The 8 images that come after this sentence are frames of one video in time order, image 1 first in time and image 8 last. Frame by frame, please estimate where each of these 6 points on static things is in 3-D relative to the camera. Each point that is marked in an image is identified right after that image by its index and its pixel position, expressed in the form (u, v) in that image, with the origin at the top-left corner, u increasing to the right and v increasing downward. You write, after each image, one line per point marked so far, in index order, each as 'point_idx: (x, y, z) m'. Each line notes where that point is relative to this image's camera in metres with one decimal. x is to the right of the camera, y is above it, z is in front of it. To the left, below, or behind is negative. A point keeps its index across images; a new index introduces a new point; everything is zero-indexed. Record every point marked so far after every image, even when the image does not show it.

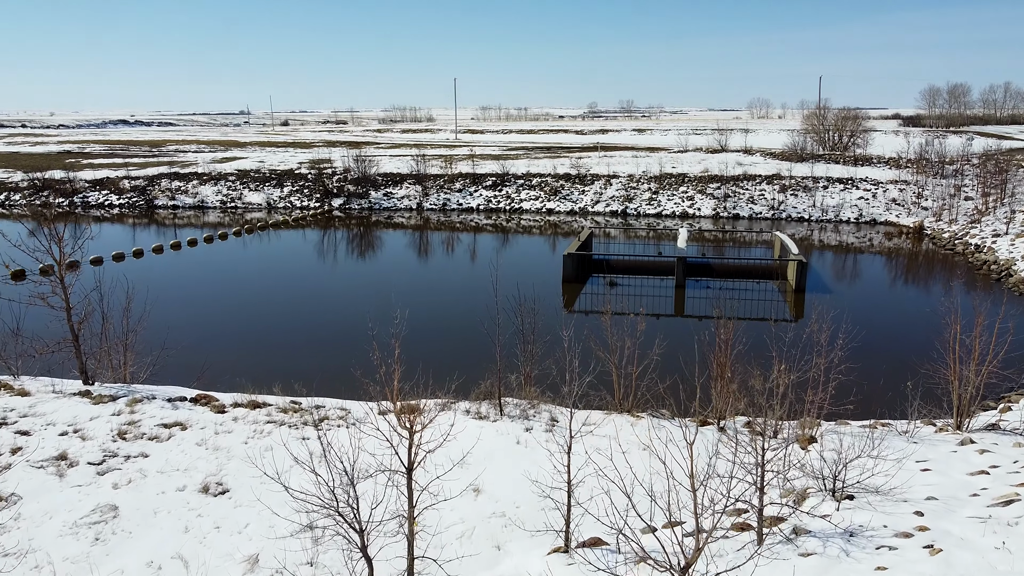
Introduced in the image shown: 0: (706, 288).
0: (+4.0, 0.0, +13.2) m
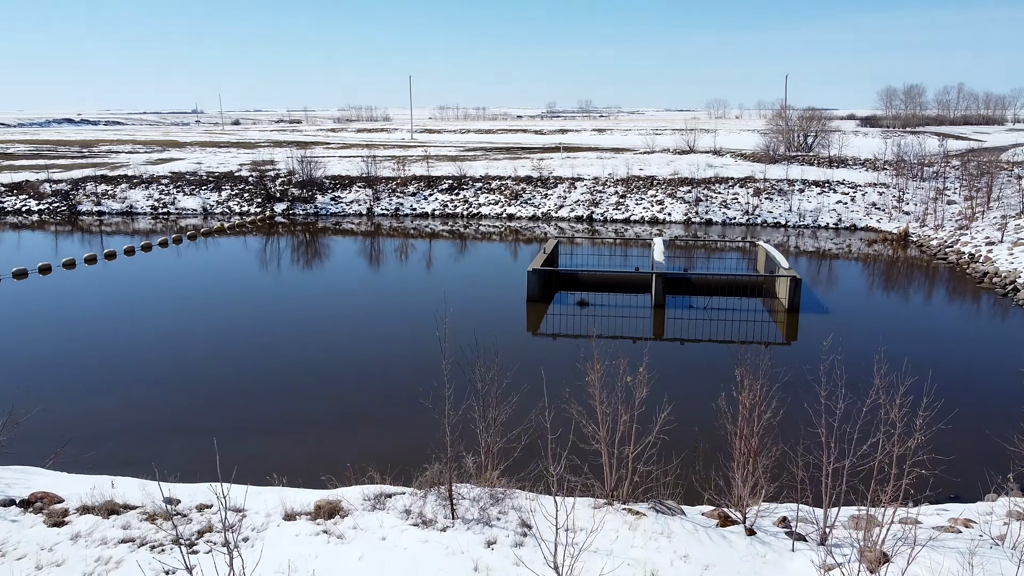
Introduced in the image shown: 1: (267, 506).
0: (+3.2, -0.3, +11.8) m
1: (-1.9, -1.7, +5.0) m
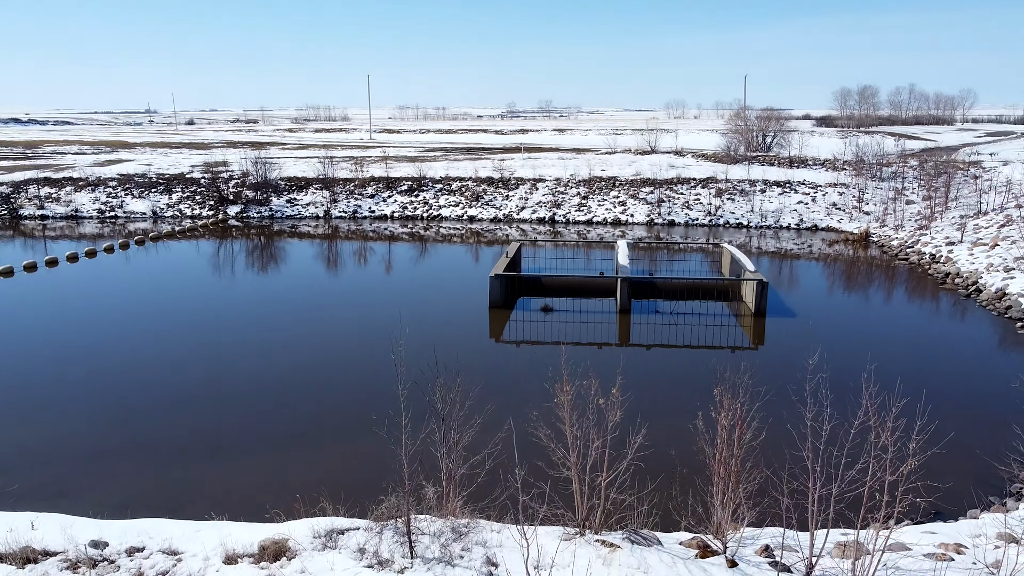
0: (+2.5, -0.4, +11.6) m
1: (-2.1, -1.8, +4.6) m
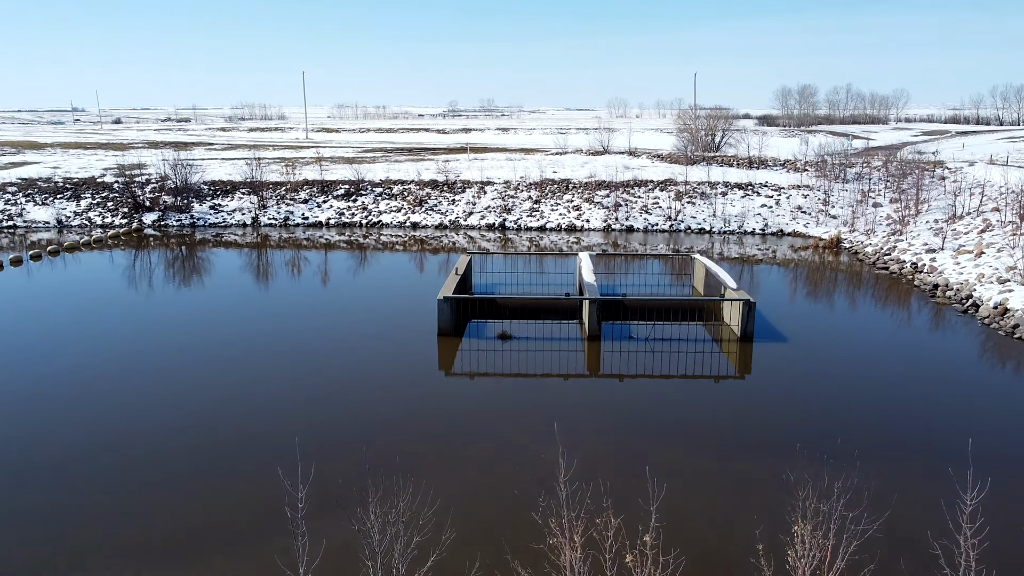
0: (+1.8, -0.7, +10.2) m
1: (-2.3, -2.2, +2.8) m
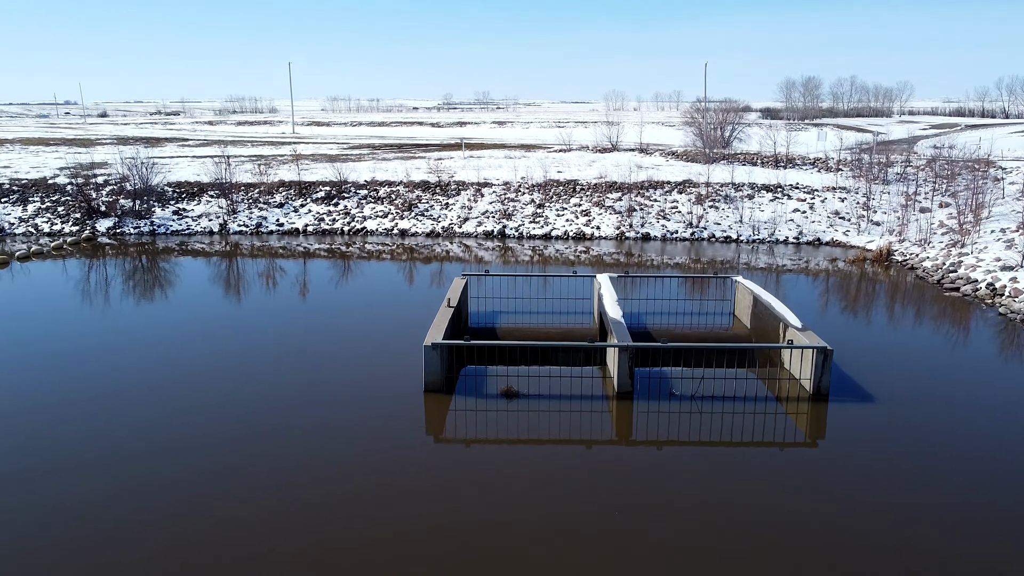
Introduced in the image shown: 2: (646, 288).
0: (+1.9, -1.2, +8.1) m
1: (-2.1, -2.8, +0.7) m
2: (+2.5, 0.0, +12.1) m
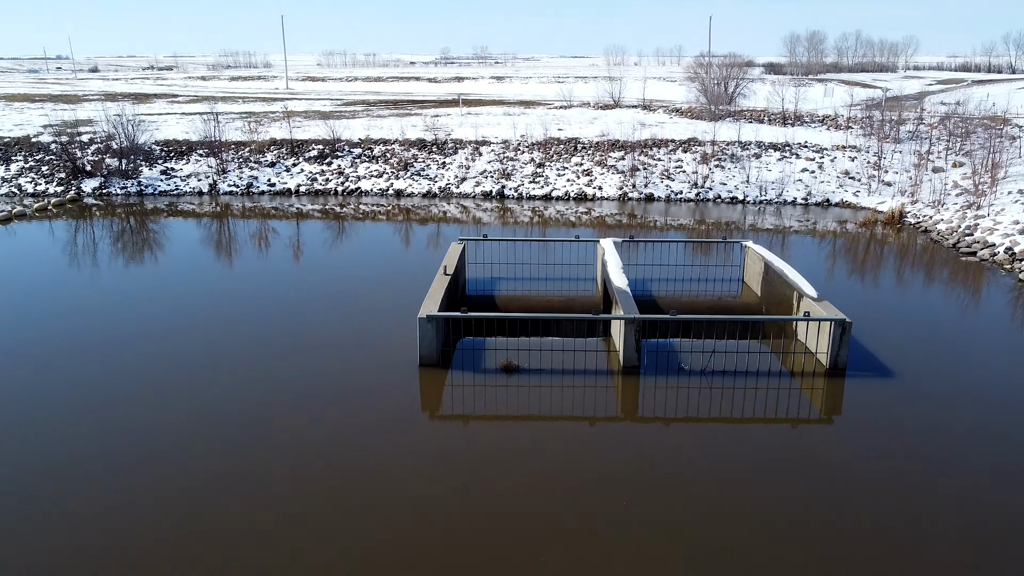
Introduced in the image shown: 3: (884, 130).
0: (+1.9, -0.8, +7.7) m
1: (-2.1, -2.9, +0.4) m
2: (+2.5, +0.6, +11.6) m
3: (+10.8, +4.6, +18.9) m
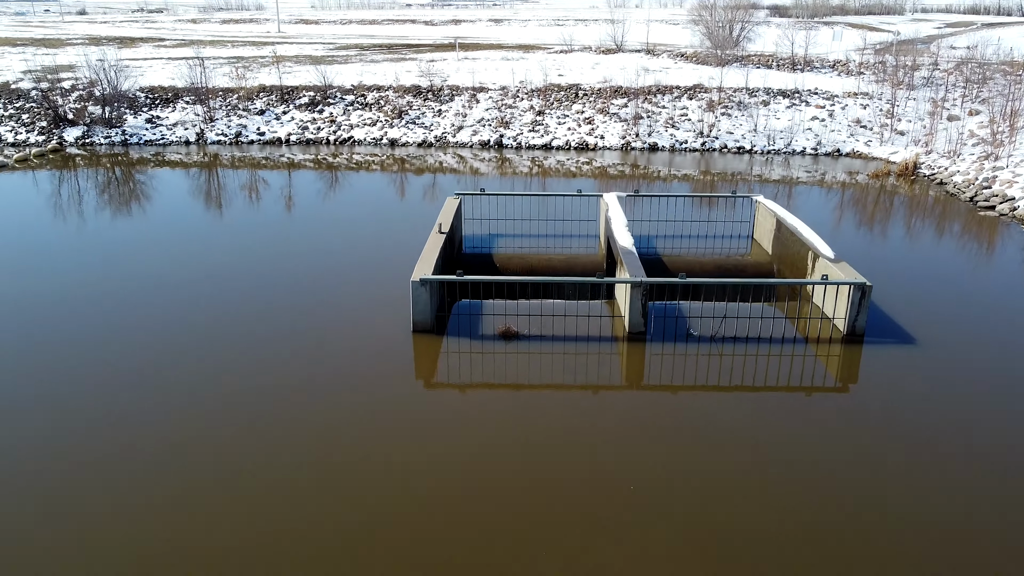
0: (+1.9, -0.4, +7.3) m
1: (-2.1, -3.0, +0.2) m
2: (+2.4, +1.4, +11.1) m
3: (+10.8, +5.9, +18.1) m
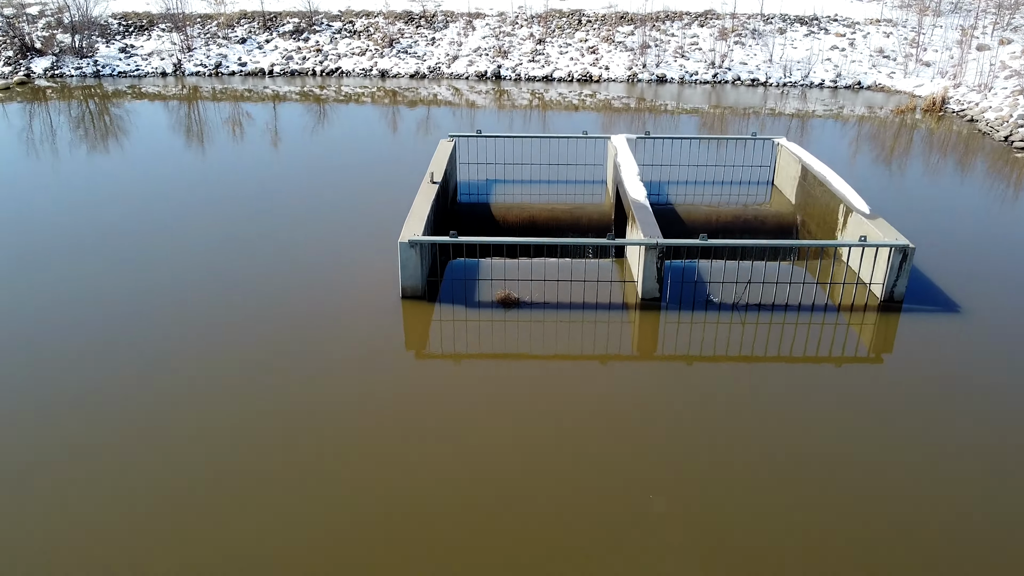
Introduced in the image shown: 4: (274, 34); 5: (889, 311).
0: (+1.9, 0.0, +6.6) m
1: (-2.1, -3.4, -0.2) m
2: (+2.4, +2.2, +10.3) m
3: (+10.8, +7.4, +16.8) m
4: (-7.0, +7.5, +19.2) m
5: (+3.6, -0.2, +6.3) m
